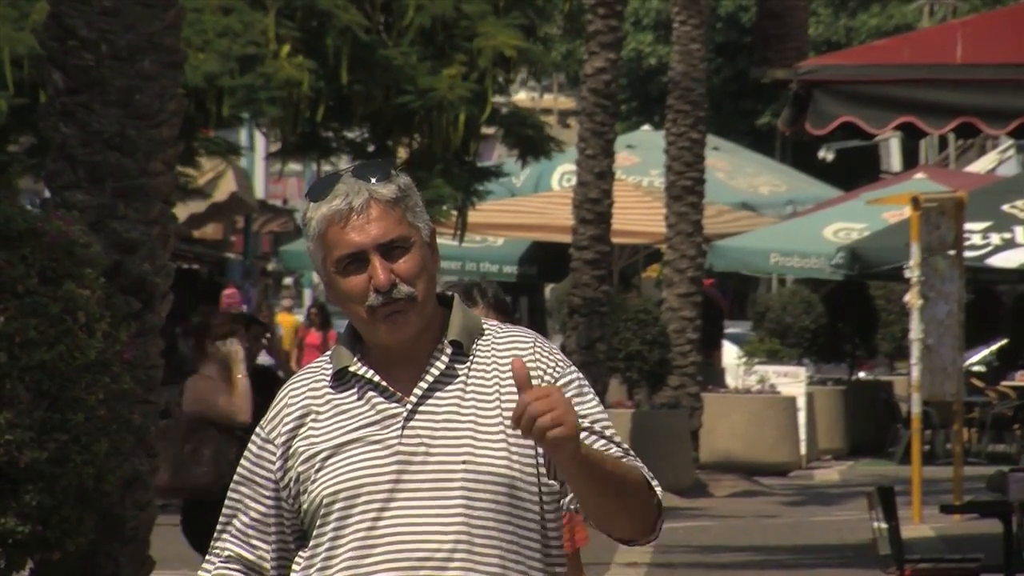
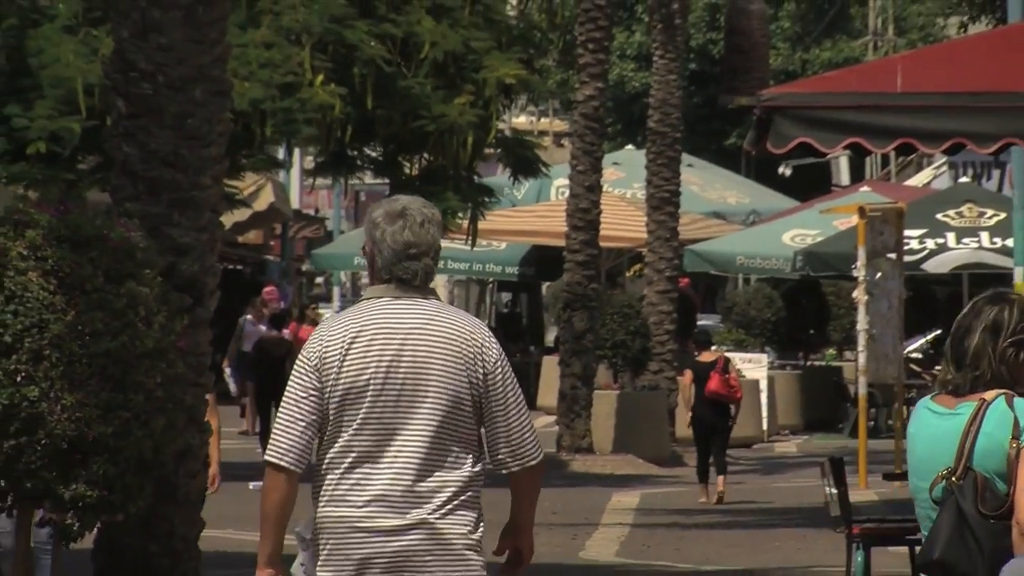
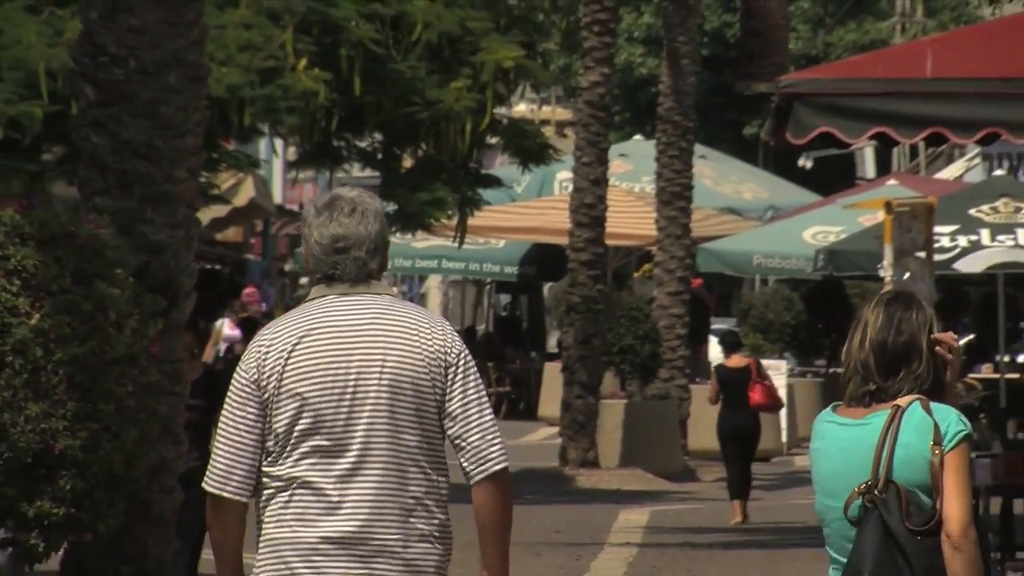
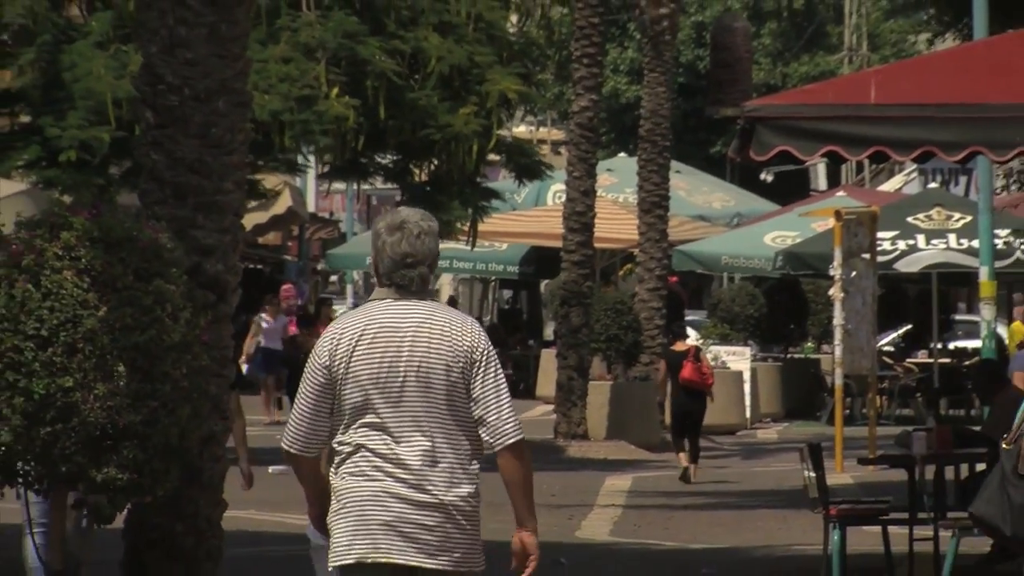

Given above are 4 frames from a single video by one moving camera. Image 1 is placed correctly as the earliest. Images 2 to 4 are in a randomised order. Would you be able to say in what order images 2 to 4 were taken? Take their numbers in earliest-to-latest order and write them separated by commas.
3, 2, 4
